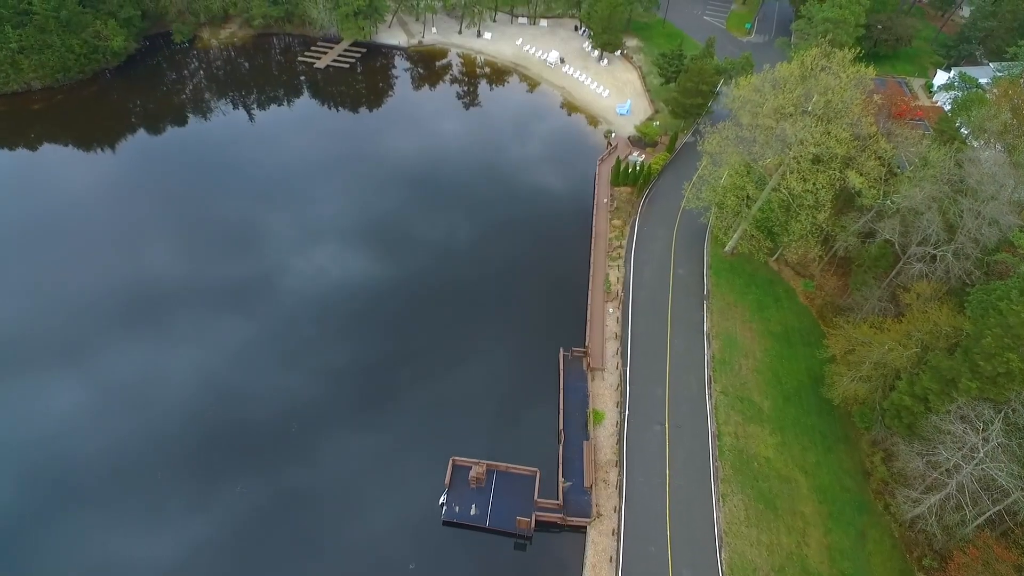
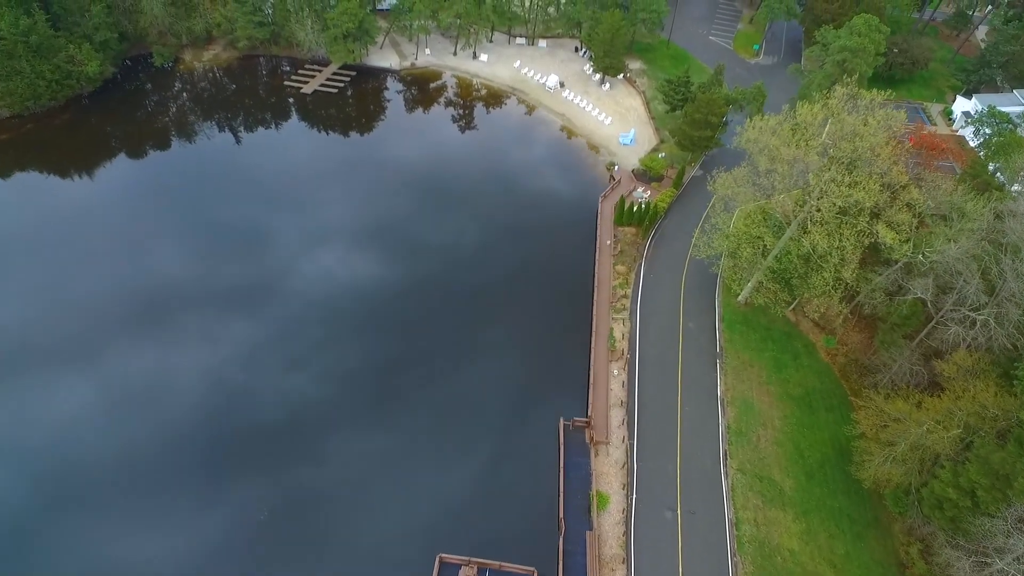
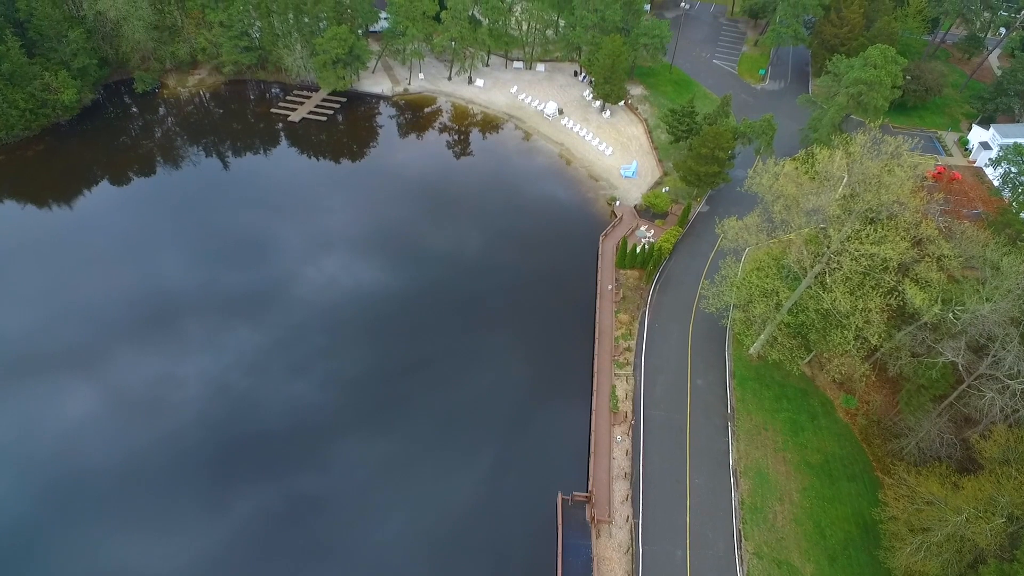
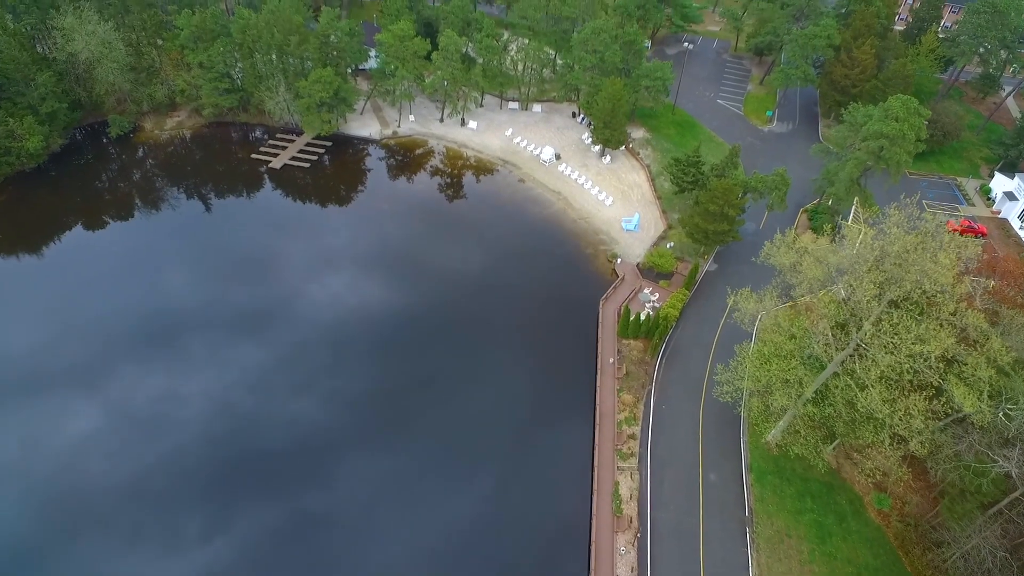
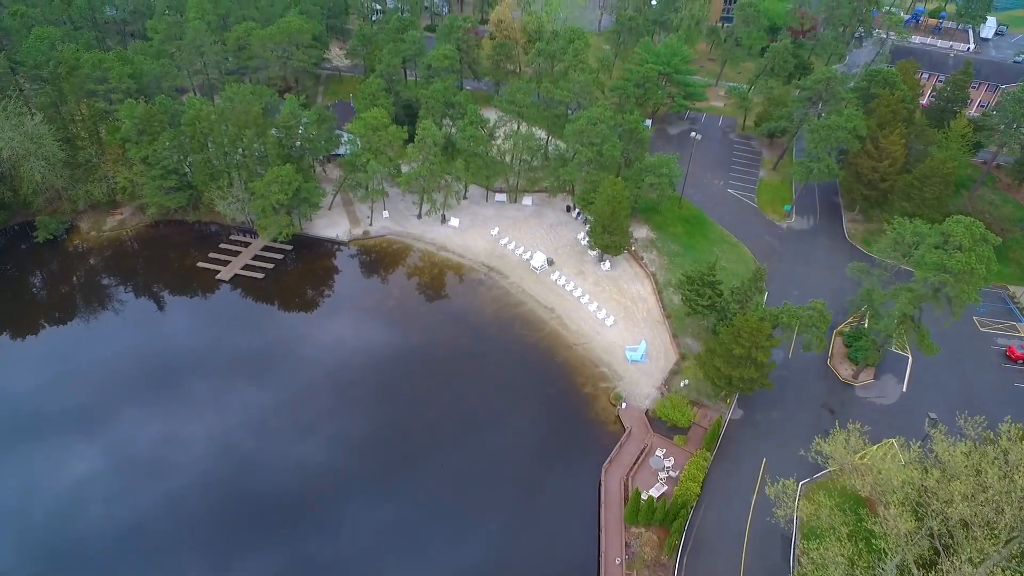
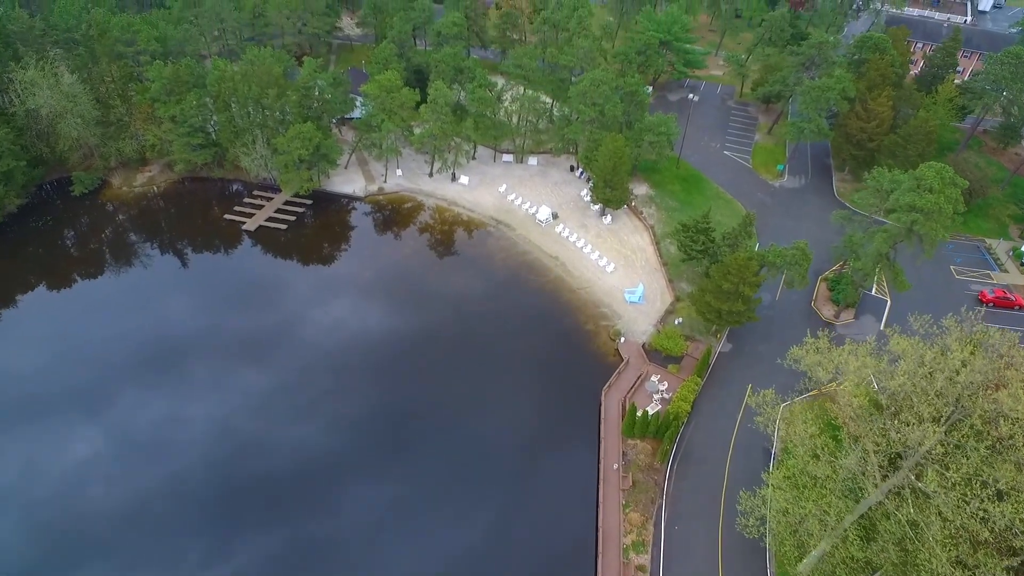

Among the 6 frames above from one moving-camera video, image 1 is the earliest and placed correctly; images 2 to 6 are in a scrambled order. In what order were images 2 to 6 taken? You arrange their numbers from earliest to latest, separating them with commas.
2, 3, 4, 6, 5
